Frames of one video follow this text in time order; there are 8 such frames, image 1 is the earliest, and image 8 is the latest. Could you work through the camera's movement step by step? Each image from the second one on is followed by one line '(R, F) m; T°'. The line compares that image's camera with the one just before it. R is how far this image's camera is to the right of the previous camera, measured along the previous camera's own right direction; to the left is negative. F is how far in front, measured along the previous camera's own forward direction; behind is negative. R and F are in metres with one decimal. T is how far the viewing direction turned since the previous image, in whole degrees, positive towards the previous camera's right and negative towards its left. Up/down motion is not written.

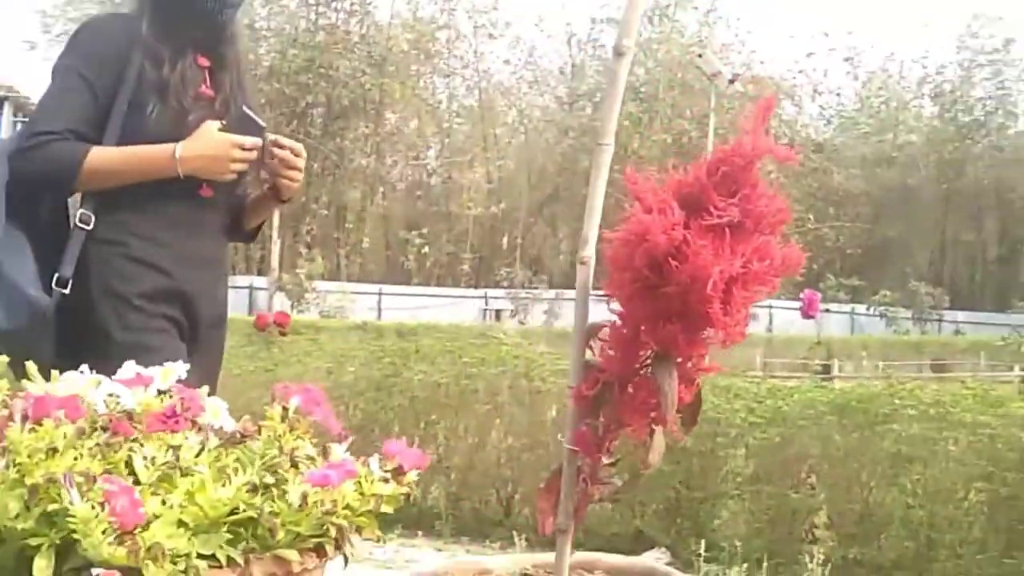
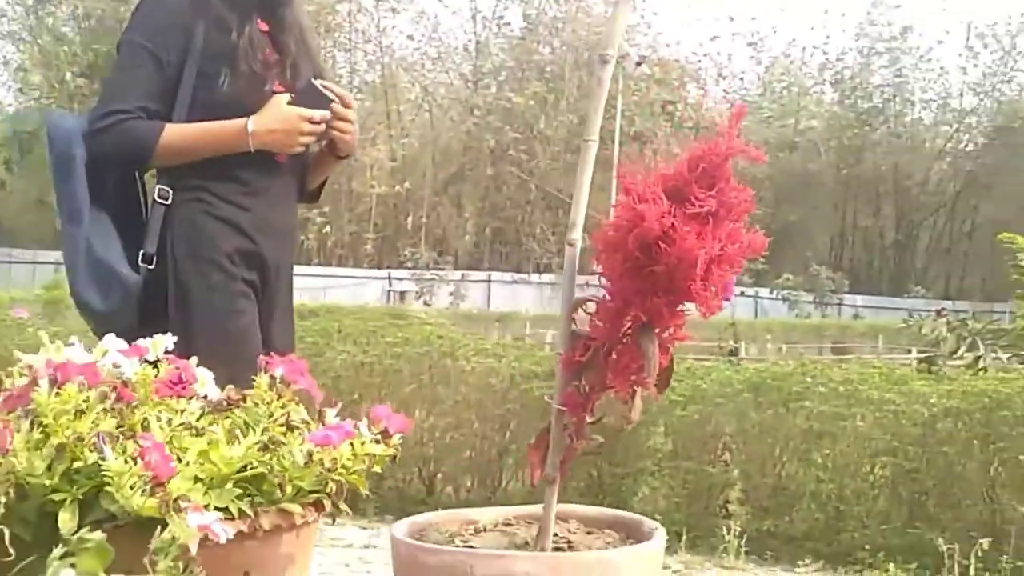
(+0.5, +0.1) m; -22°
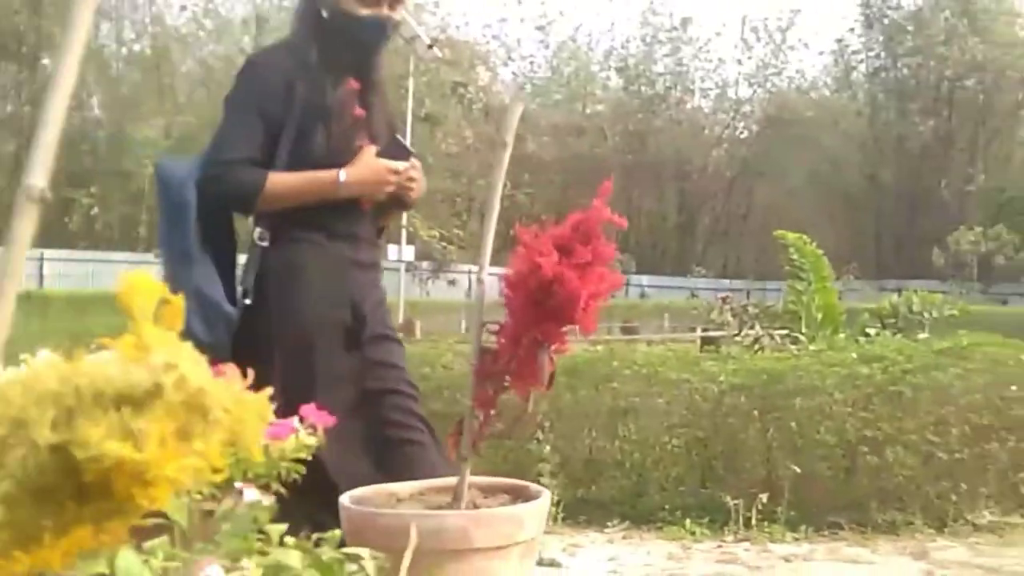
(-0.2, -0.5) m; +10°
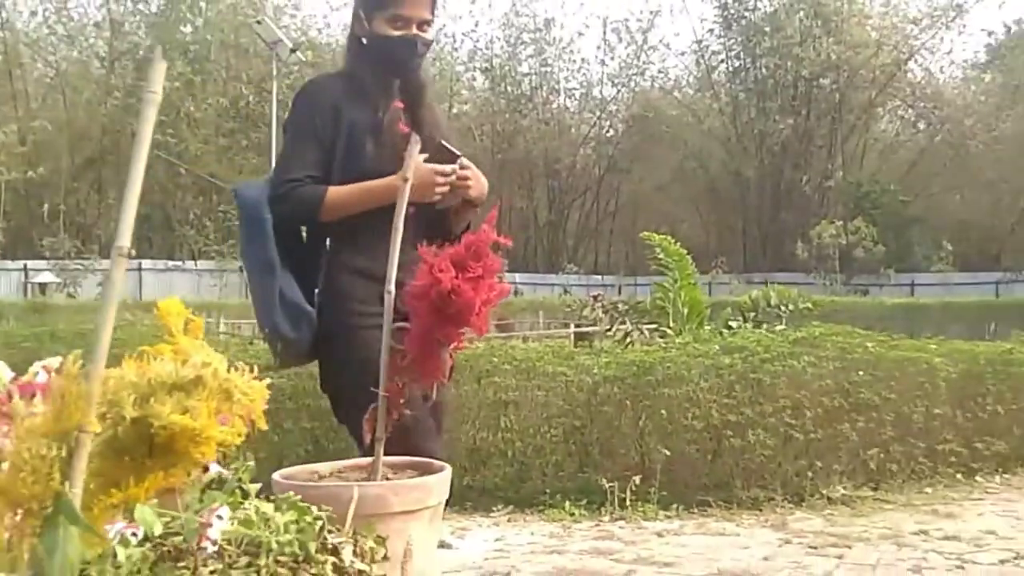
(-0.1, -0.3) m; +6°
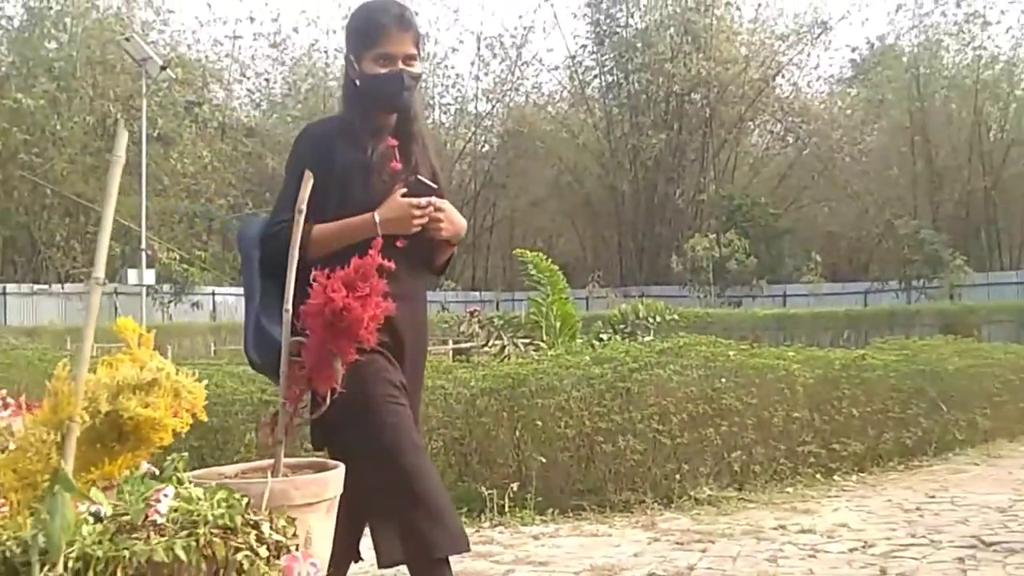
(0.0, -0.2) m; +6°
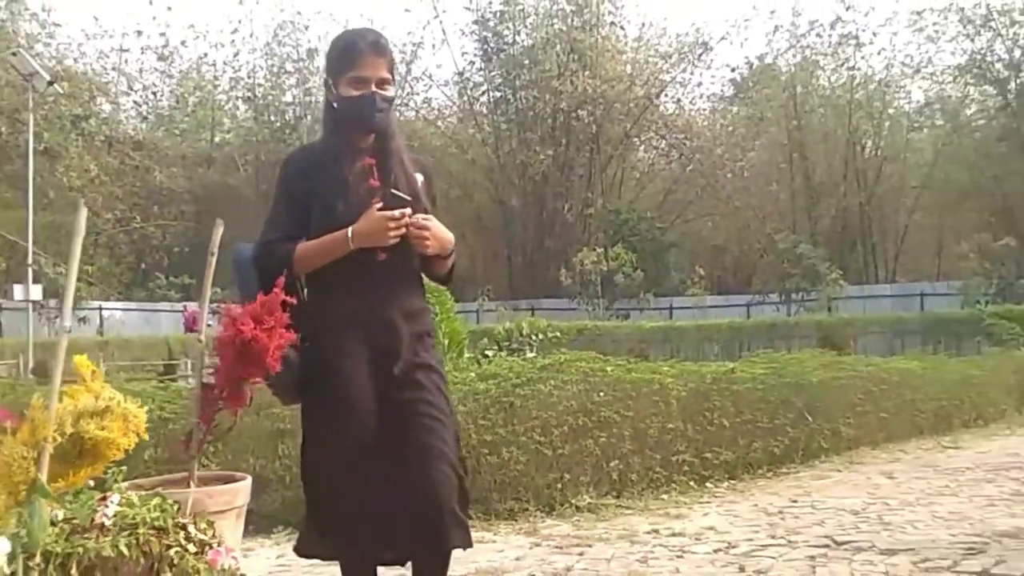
(0.0, -0.4) m; +5°
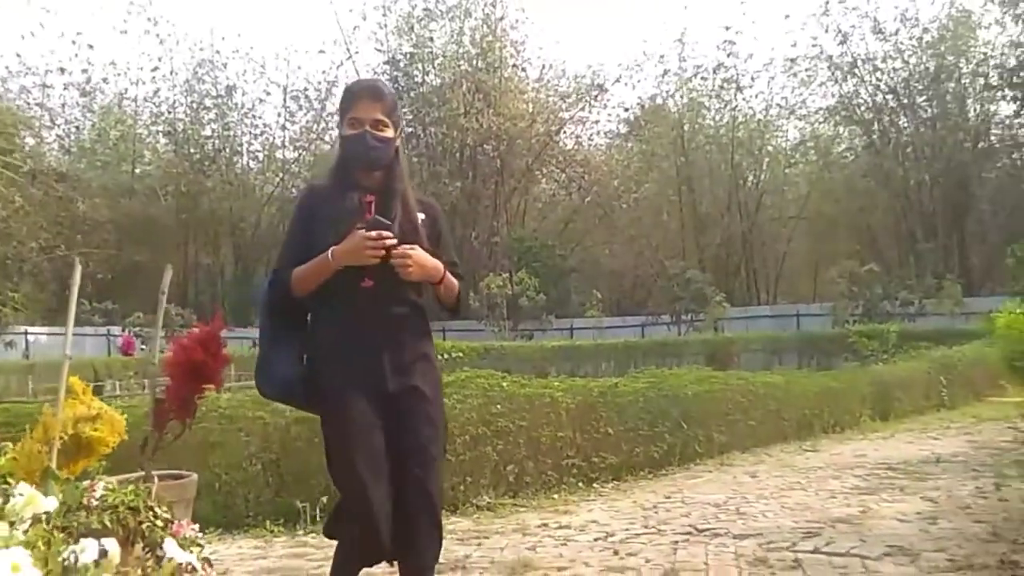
(0.0, -0.9) m; +4°
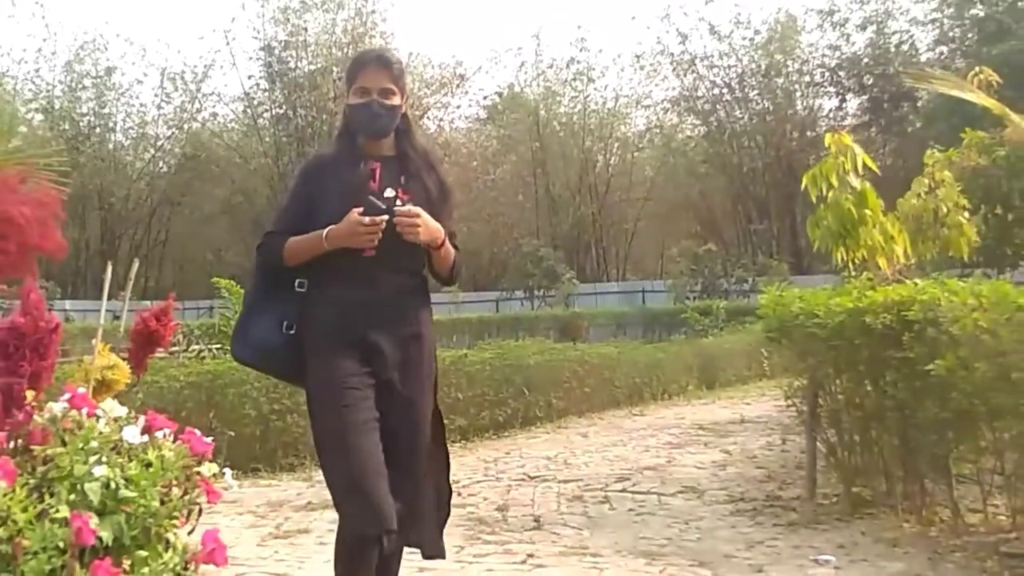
(0.0, -1.1) m; +7°
